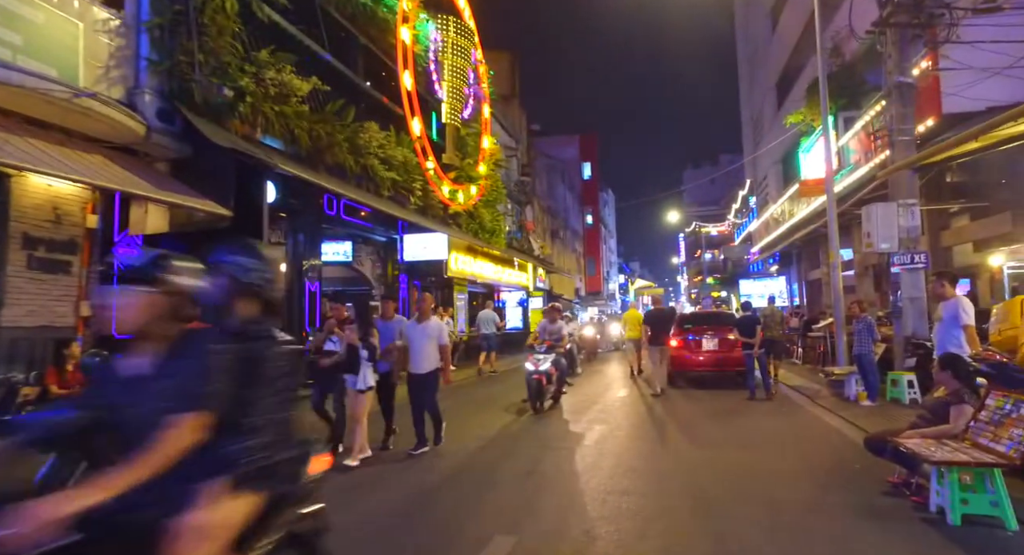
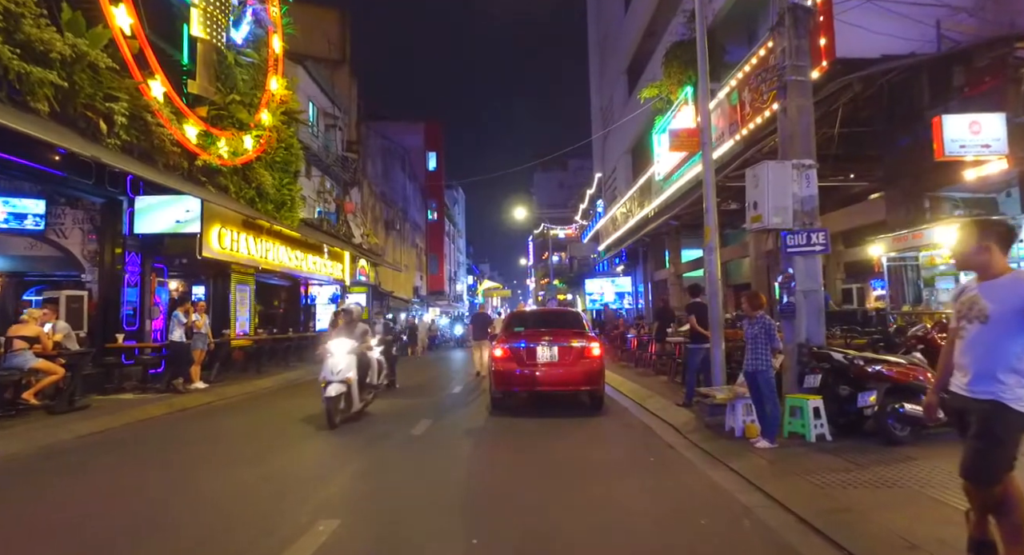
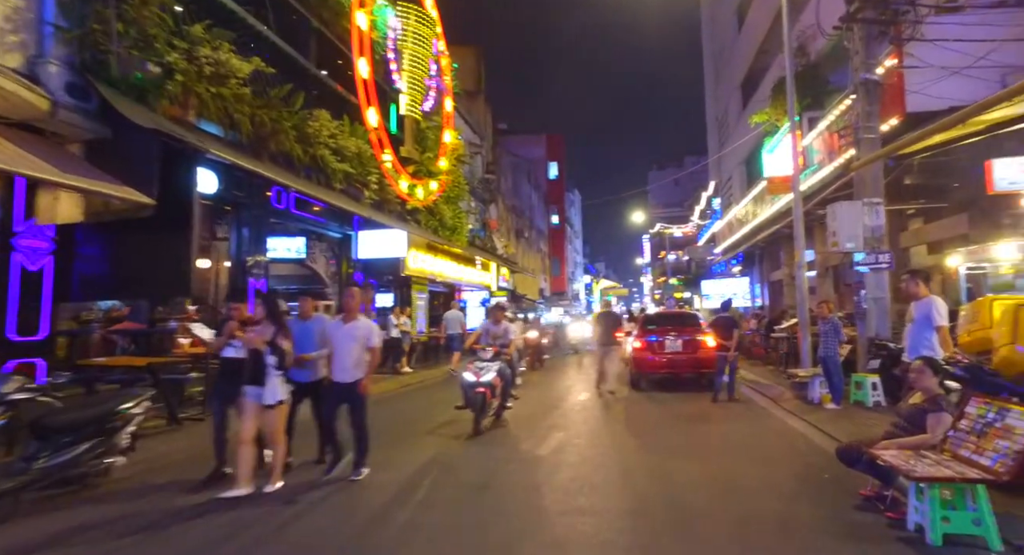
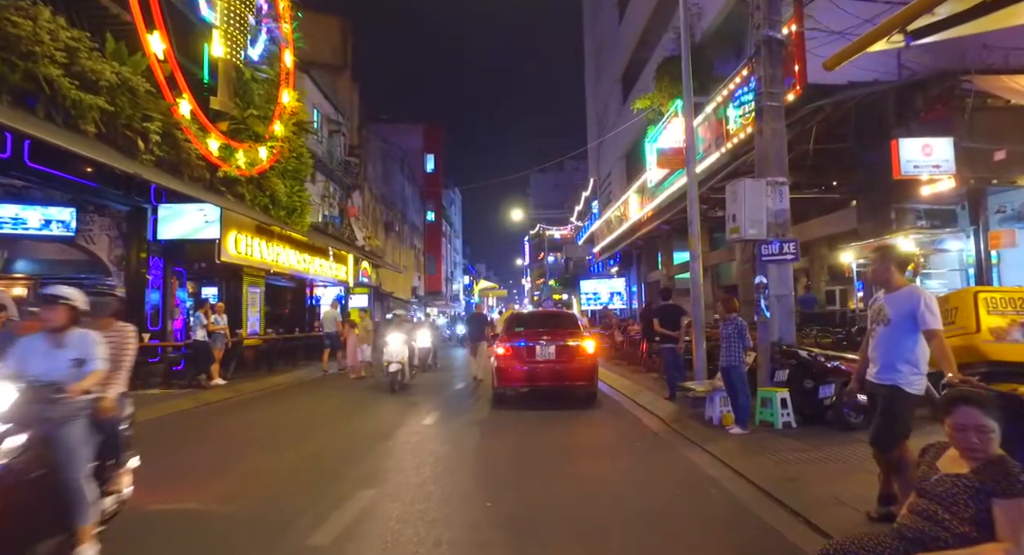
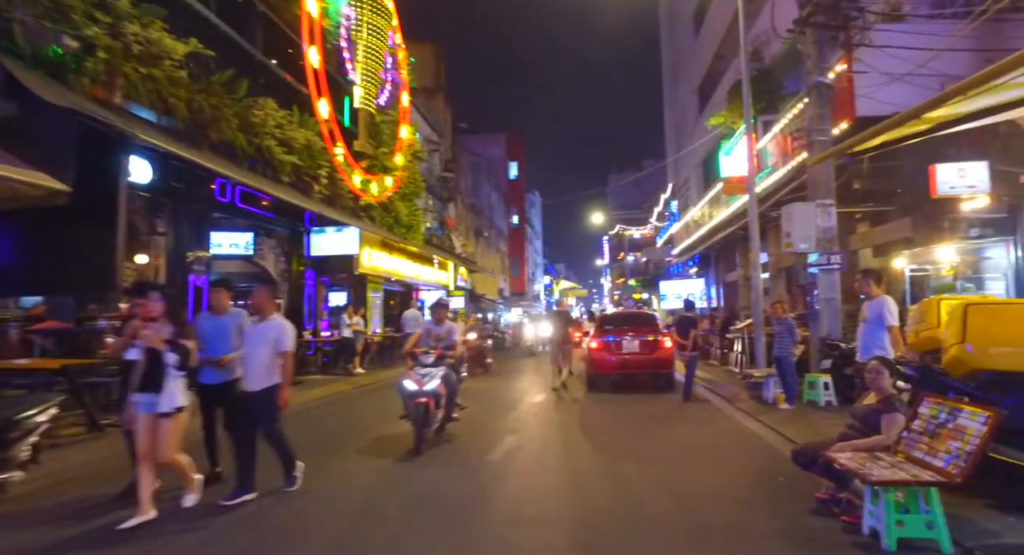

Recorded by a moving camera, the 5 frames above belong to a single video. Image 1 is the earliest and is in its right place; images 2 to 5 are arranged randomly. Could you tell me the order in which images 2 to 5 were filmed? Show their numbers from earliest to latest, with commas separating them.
3, 5, 4, 2
